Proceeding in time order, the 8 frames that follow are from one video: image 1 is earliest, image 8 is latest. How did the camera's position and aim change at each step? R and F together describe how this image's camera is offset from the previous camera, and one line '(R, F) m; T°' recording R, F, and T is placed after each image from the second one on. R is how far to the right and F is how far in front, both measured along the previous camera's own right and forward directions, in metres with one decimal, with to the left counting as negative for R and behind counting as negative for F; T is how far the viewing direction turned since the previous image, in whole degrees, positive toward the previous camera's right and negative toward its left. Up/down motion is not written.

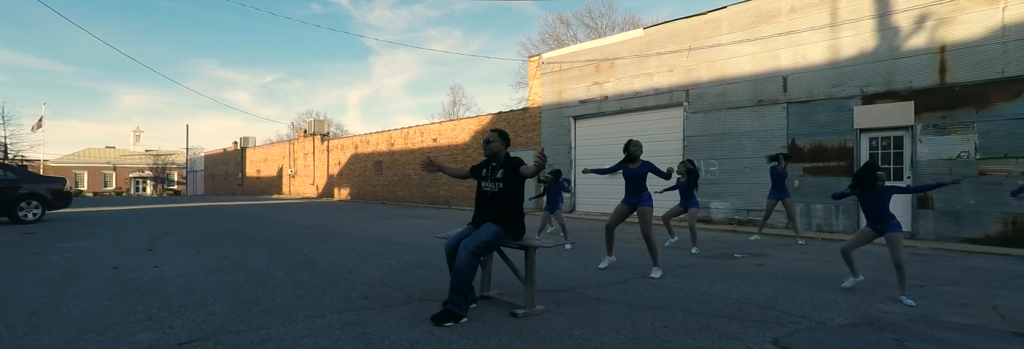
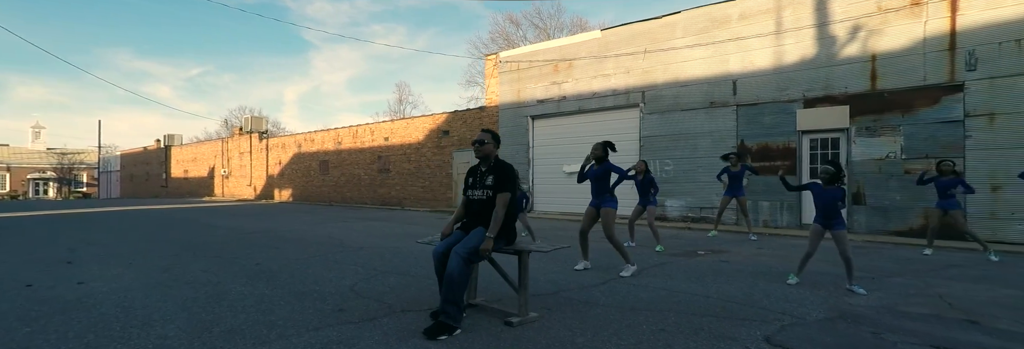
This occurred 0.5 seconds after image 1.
(-0.3, +0.2) m; +7°
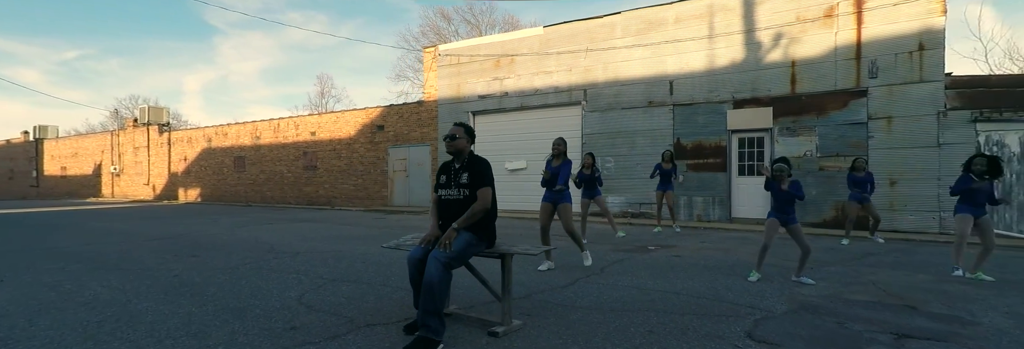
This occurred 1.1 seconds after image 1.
(-0.3, +0.3) m; +9°
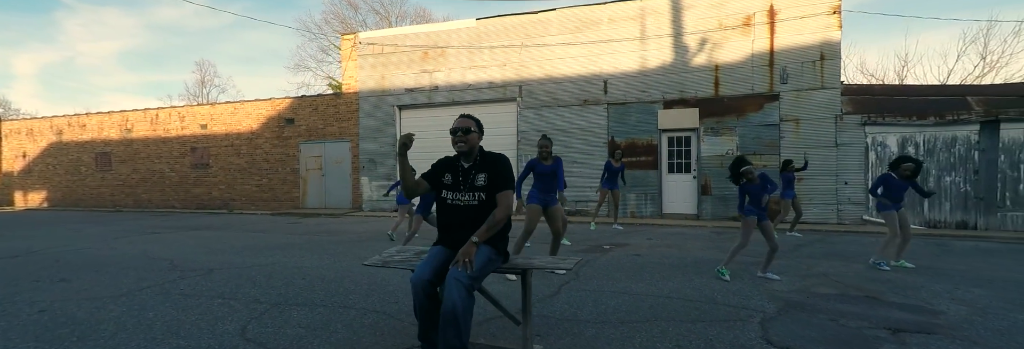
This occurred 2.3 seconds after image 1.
(-0.6, +0.5) m; +12°
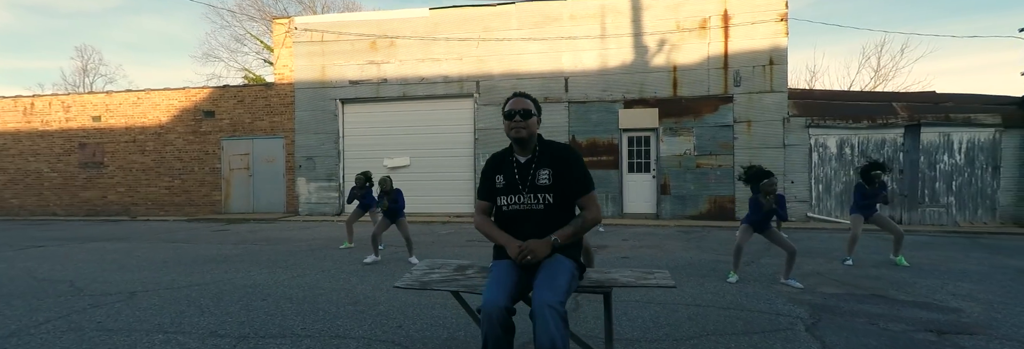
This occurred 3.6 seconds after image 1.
(-0.7, +0.5) m; +9°
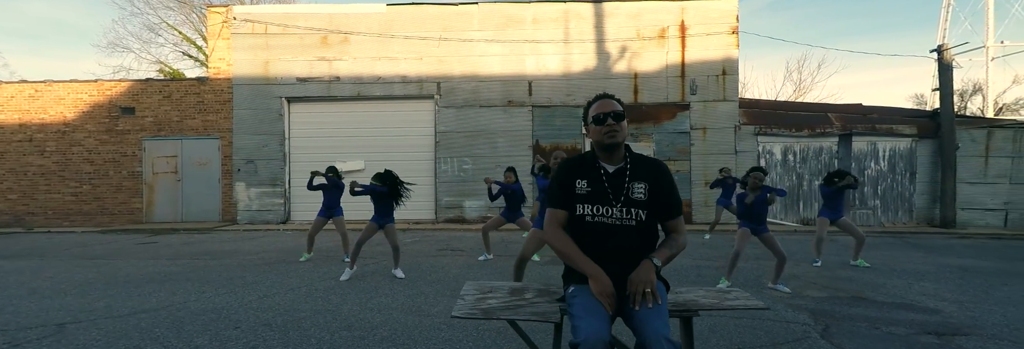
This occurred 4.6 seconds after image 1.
(-0.6, +0.2) m; +8°
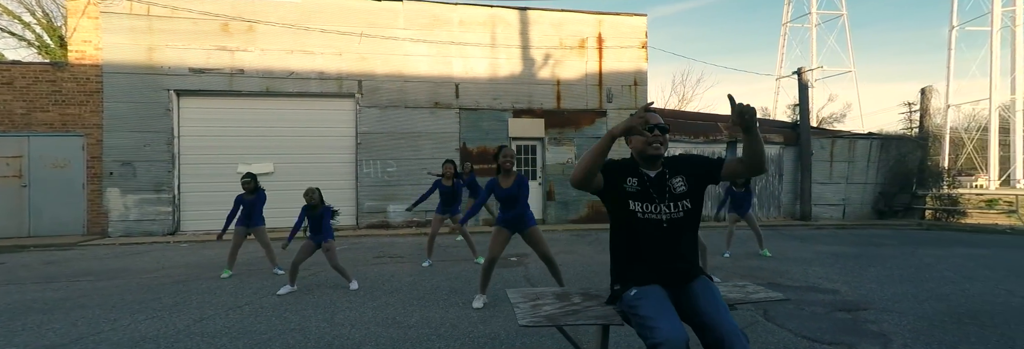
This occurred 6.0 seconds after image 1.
(-0.7, 0.0) m; +13°
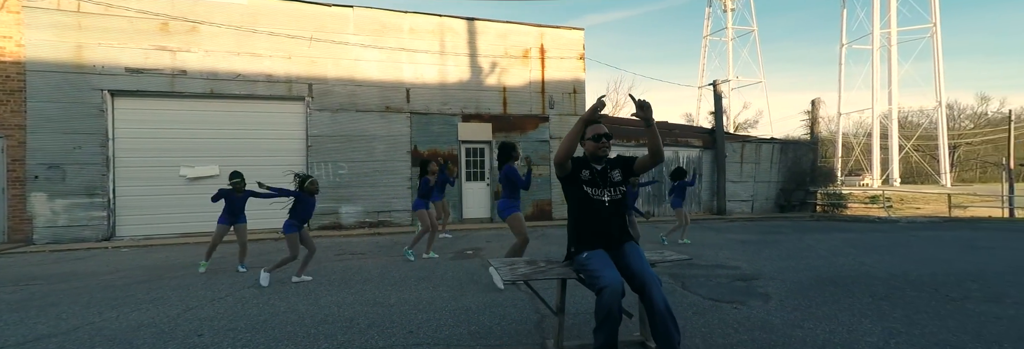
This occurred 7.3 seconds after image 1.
(-0.3, -0.8) m; +8°
